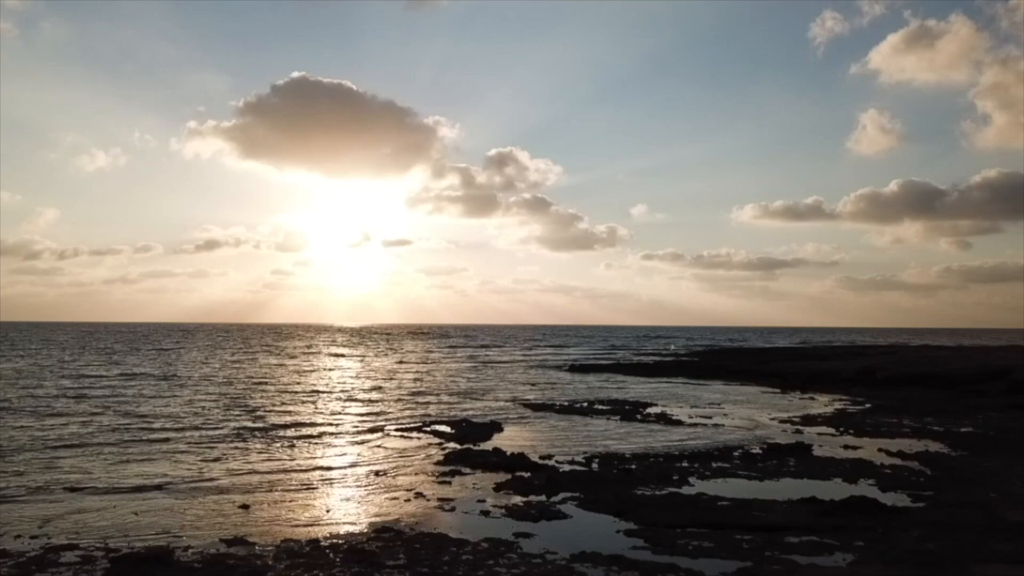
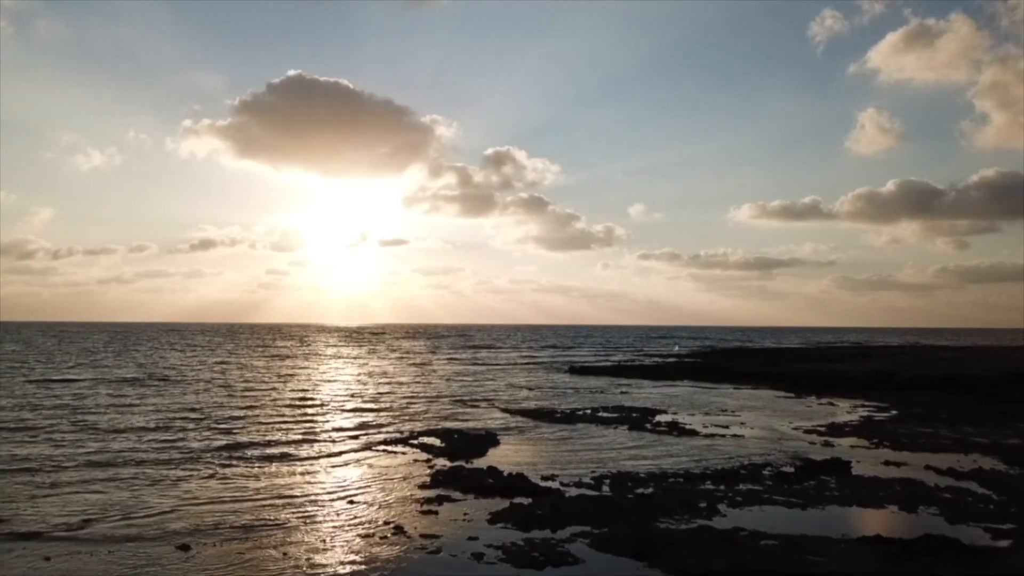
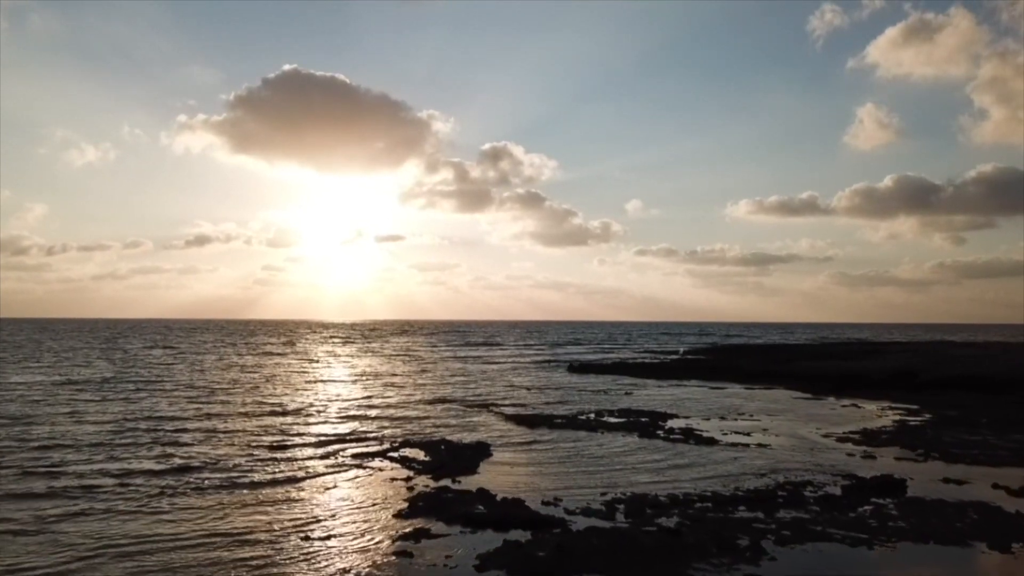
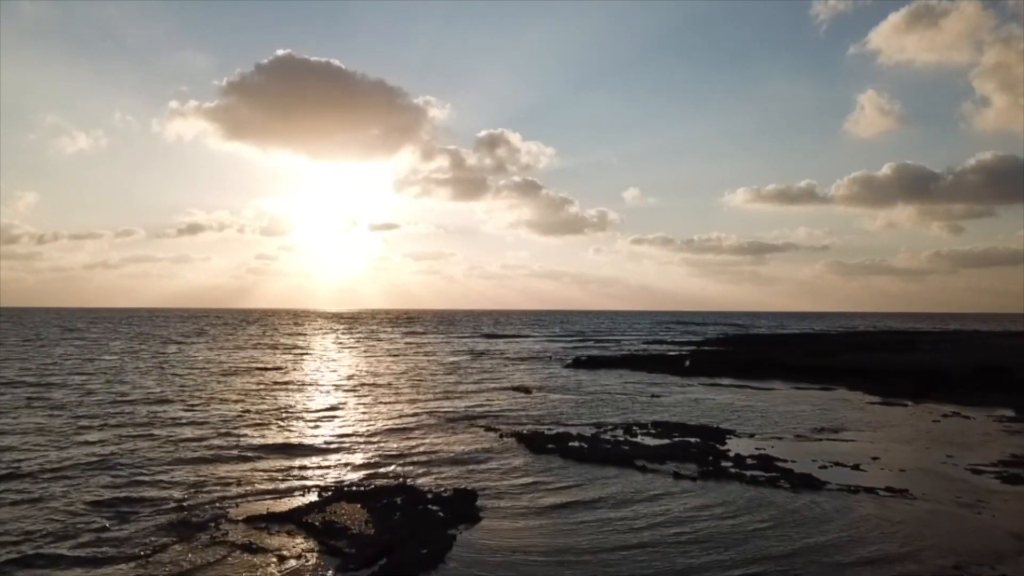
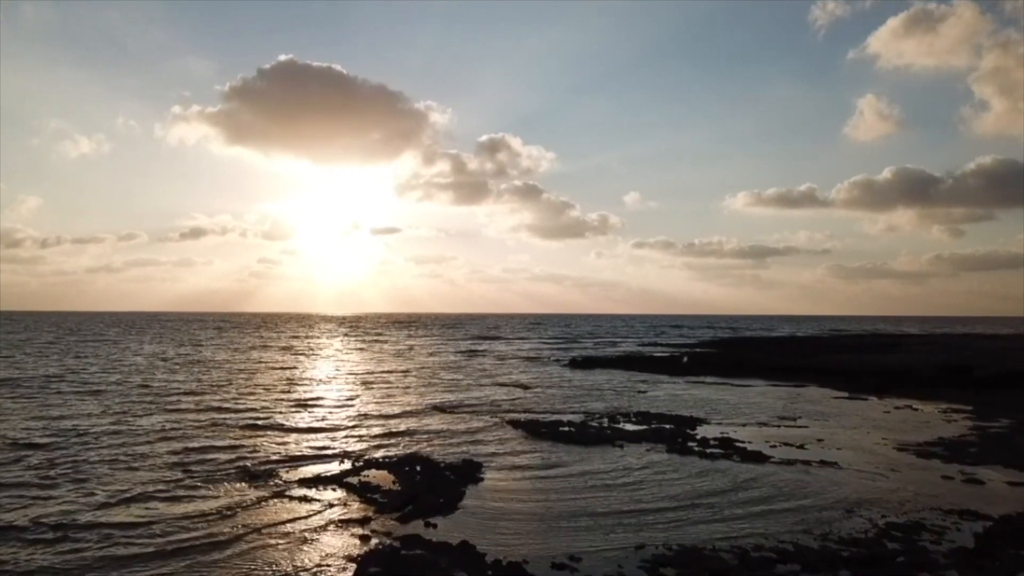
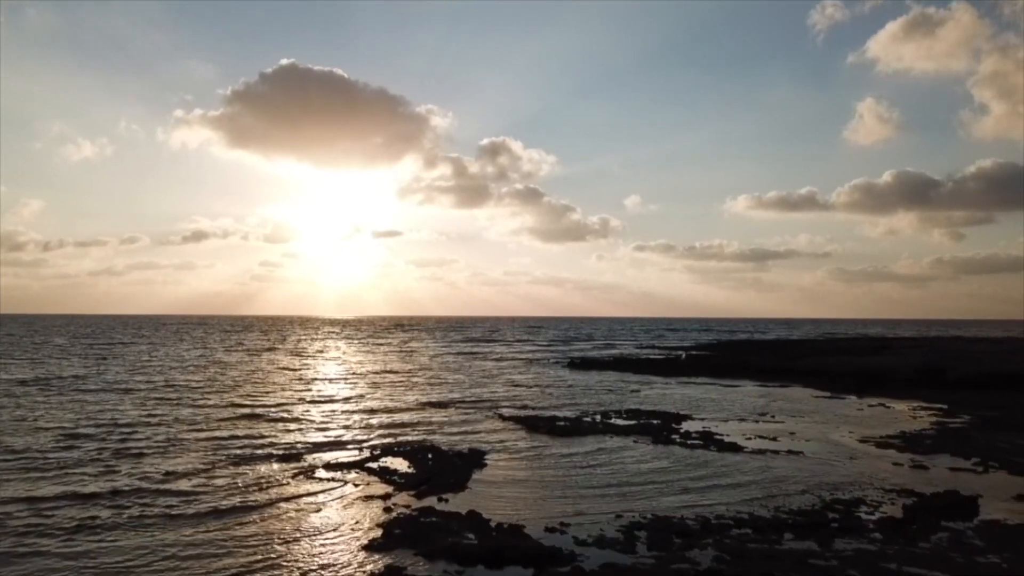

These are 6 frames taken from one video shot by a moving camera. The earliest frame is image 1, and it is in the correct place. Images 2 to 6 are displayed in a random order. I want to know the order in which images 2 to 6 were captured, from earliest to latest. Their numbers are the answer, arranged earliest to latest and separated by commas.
2, 3, 6, 5, 4
